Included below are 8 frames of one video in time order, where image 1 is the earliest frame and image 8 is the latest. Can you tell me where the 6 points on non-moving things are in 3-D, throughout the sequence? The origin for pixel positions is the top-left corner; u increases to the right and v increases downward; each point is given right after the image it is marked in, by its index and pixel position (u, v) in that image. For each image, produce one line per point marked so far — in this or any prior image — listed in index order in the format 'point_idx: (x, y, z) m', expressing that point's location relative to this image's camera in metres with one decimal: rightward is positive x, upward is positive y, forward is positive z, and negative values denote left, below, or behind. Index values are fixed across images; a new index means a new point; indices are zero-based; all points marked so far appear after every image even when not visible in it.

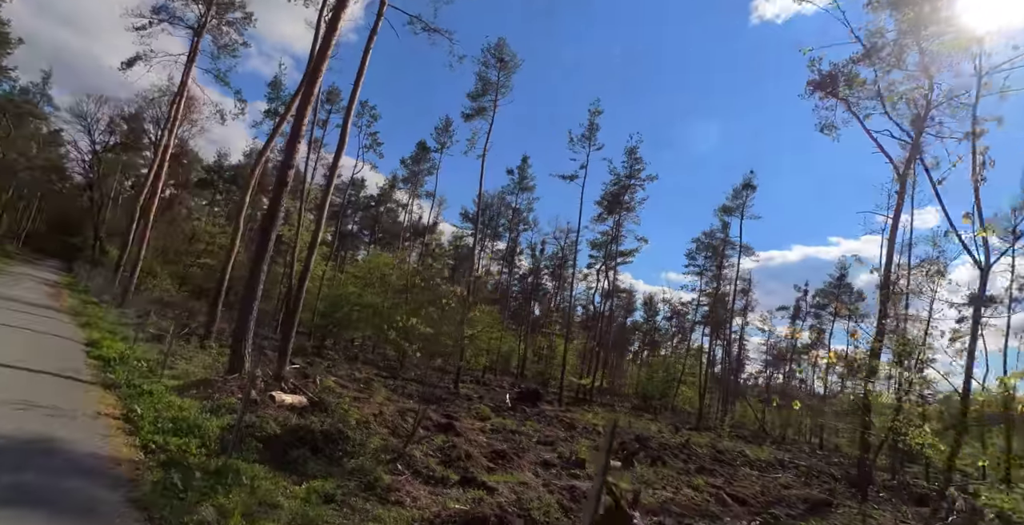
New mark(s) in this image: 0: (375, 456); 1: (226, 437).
0: (-2.8, -4.0, +11.1) m
1: (-4.3, -2.6, +8.1) m
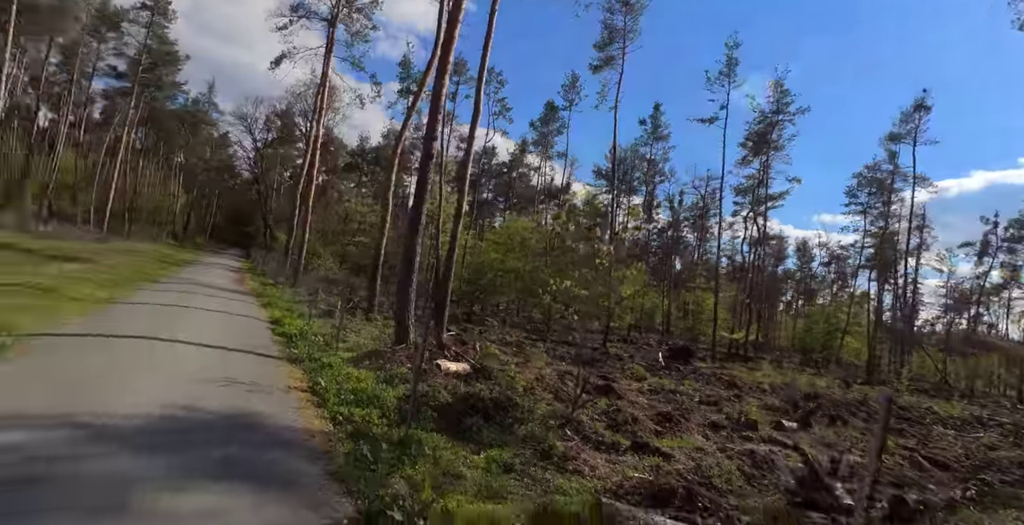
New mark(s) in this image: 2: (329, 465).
0: (+0.6, -3.2, +10.7) m
1: (-1.6, -2.1, +8.0) m
2: (-1.9, -2.1, +5.7) m
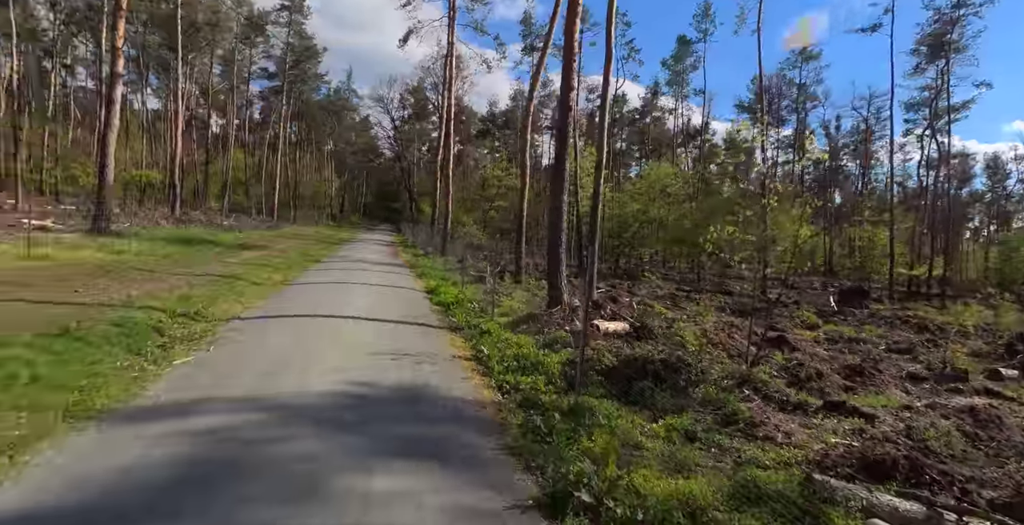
0: (+3.7, -2.2, +9.6) m
1: (+0.8, -1.5, +7.5) m
2: (-0.1, -1.8, +5.4) m
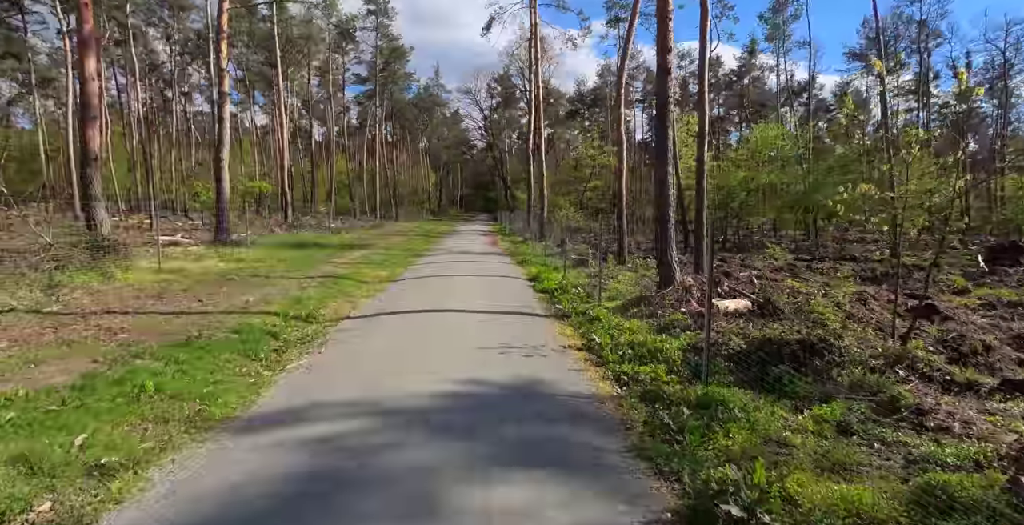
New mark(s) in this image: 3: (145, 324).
0: (+5.5, -1.6, +8.3) m
1: (+2.3, -1.2, +6.8) m
2: (+1.1, -1.6, +4.8) m
3: (-4.8, -0.8, +7.0) m
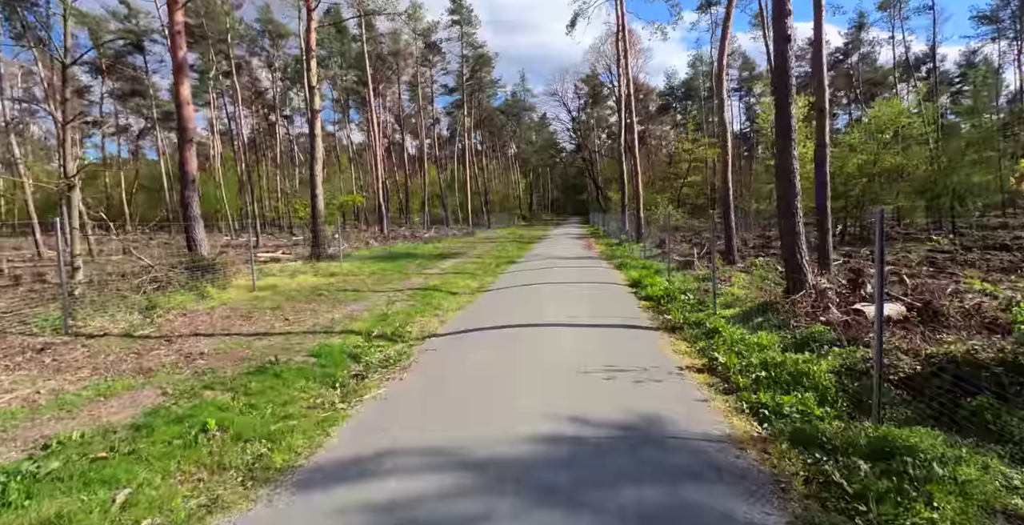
0: (+6.8, -1.5, +6.3) m
1: (+3.3, -1.2, +5.3) m
2: (+1.8, -1.6, +3.6) m
3: (-3.6, -1.1, +6.8) m
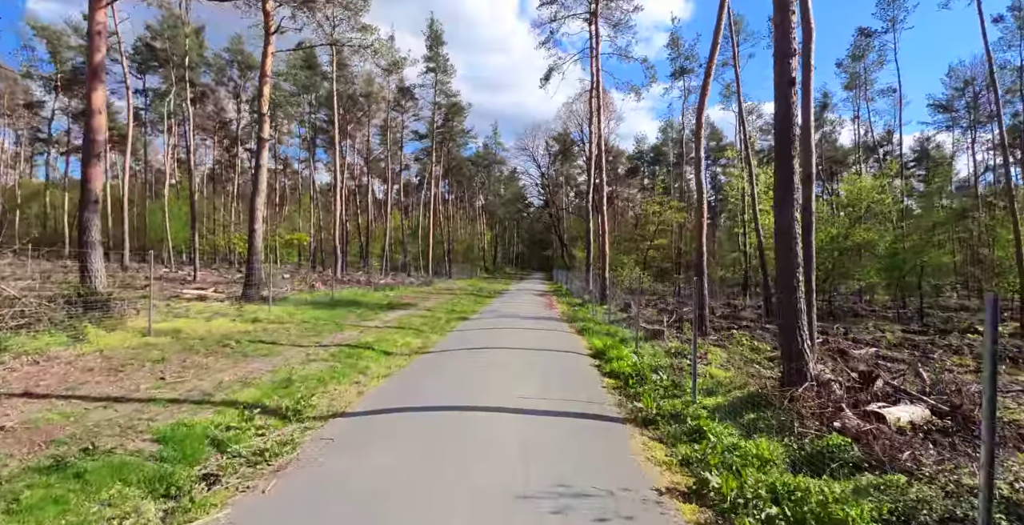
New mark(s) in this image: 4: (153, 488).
0: (+6.1, -2.5, +5.1) m
1: (+2.7, -1.9, +3.9) m
2: (+1.3, -2.1, +2.1) m
3: (-4.2, -1.5, +4.9) m
4: (-2.6, -1.6, +3.9) m
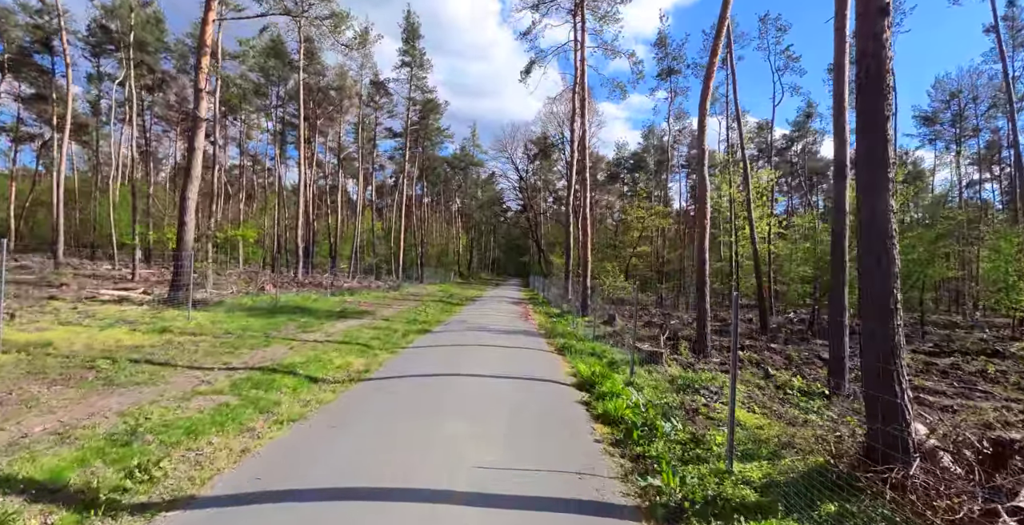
0: (+5.8, -2.7, +3.2) m
1: (+2.4, -2.0, +1.9) m
2: (+1.1, -2.1, 0.0) m
3: (-4.5, -1.4, +2.6) m
4: (-2.9, -1.6, +1.7) m
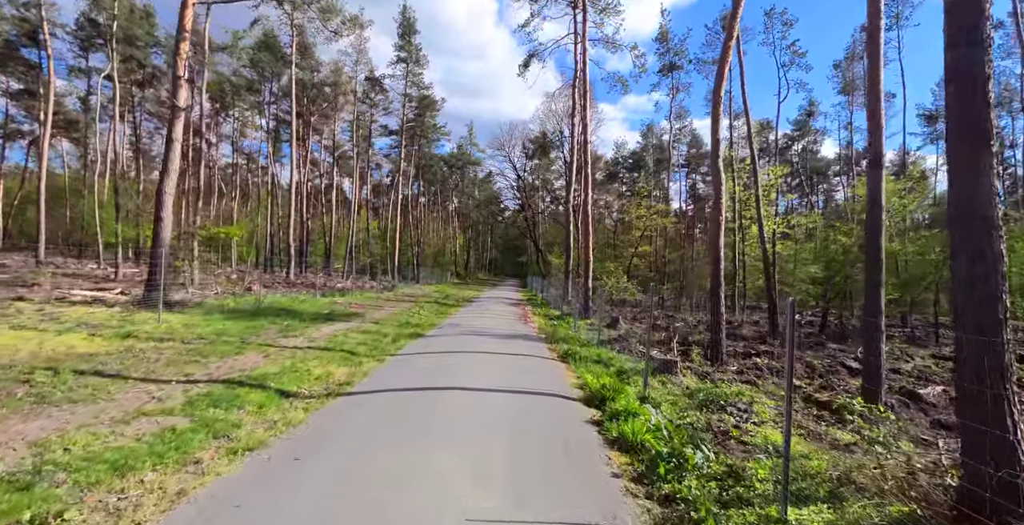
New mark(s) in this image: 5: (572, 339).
0: (+5.8, -2.7, +2.3) m
1: (+2.5, -2.0, +1.0) m
2: (+1.1, -2.0, -0.9) m
3: (-4.5, -1.3, +1.7) m
4: (-2.9, -1.5, +0.8) m
5: (+1.3, -1.8, +12.3) m
